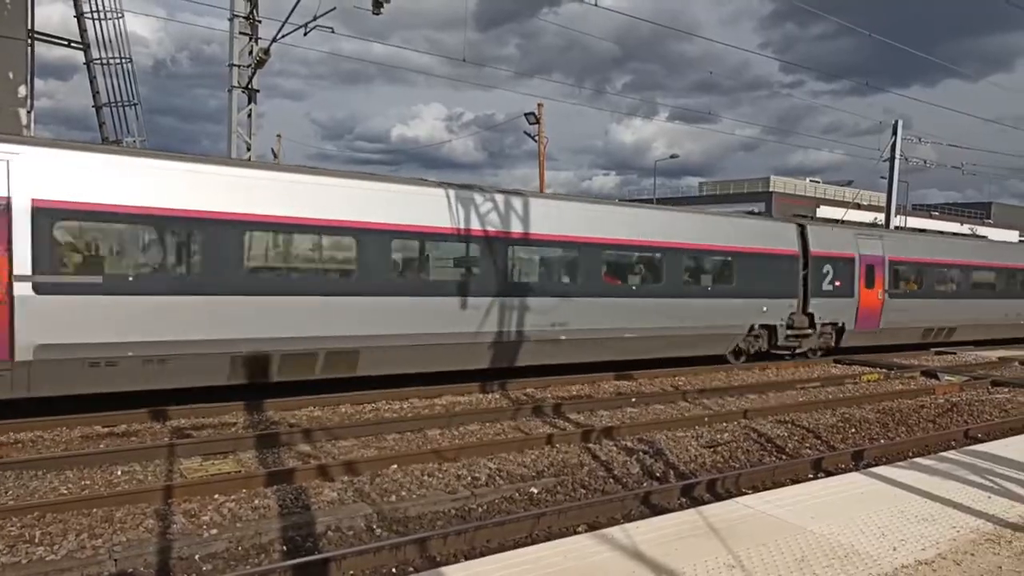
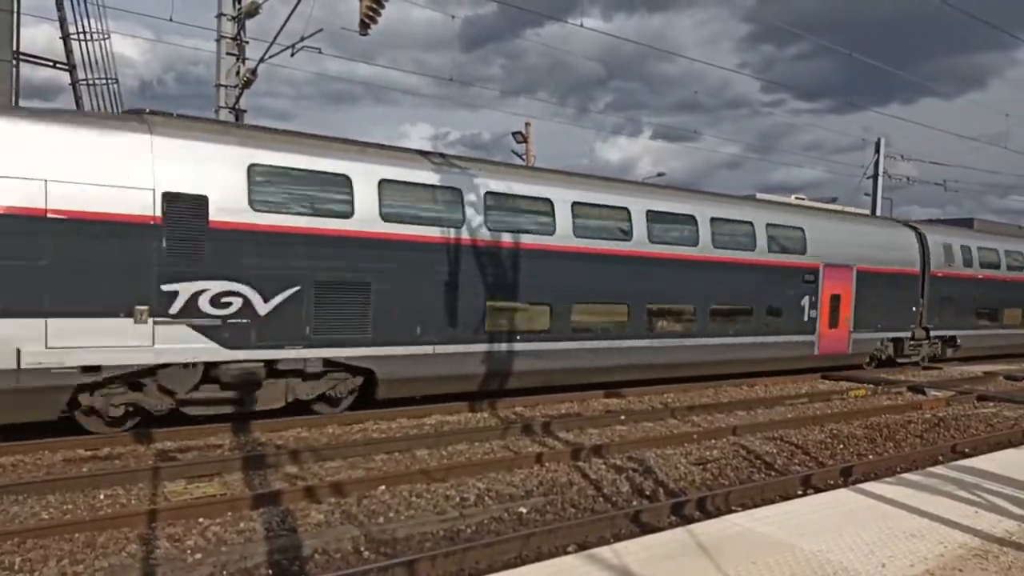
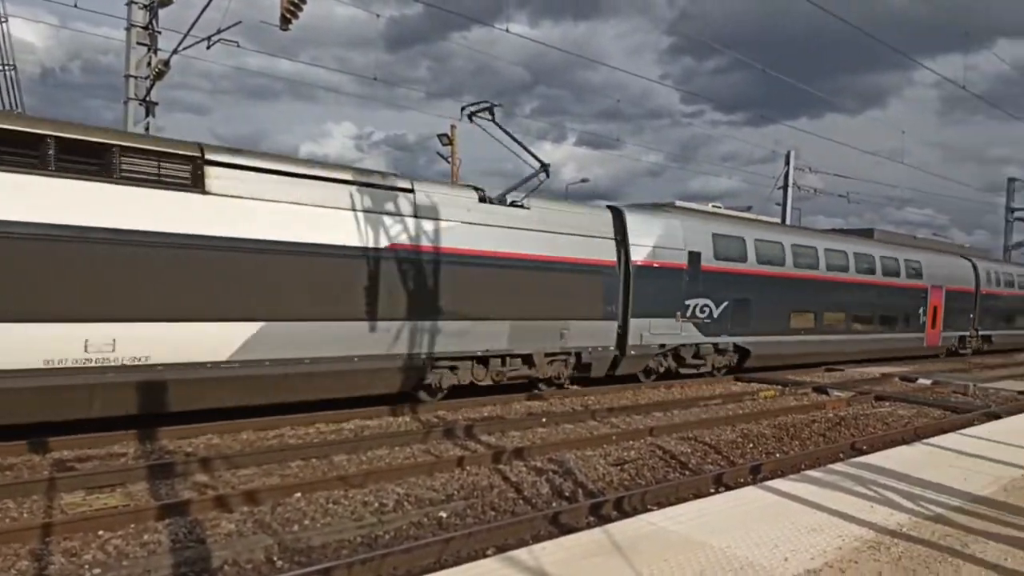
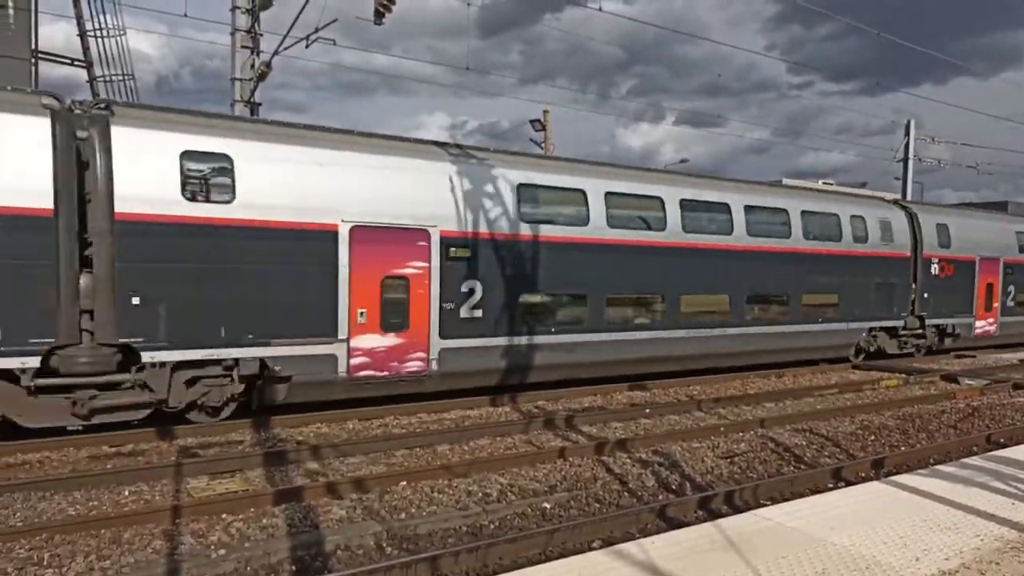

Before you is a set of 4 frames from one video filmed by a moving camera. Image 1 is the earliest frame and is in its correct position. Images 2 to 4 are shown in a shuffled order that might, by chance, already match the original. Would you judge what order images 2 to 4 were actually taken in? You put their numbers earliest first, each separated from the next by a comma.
4, 2, 3
